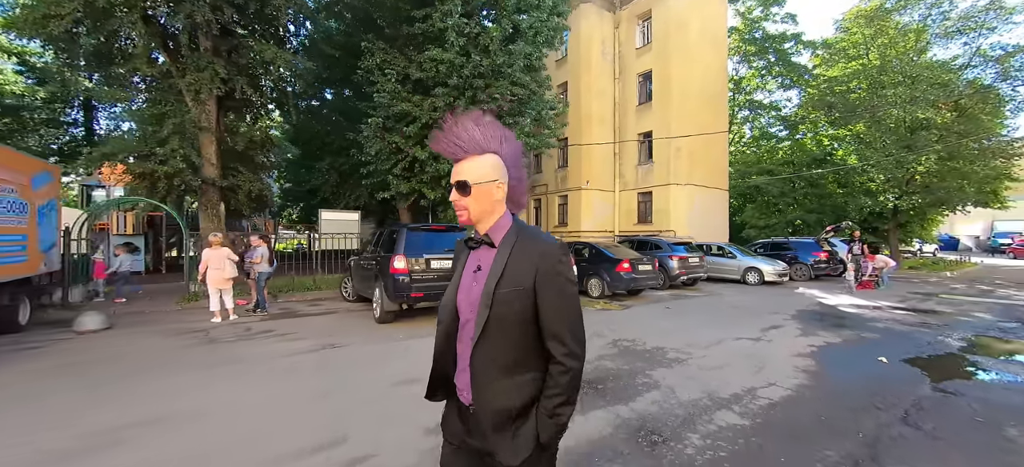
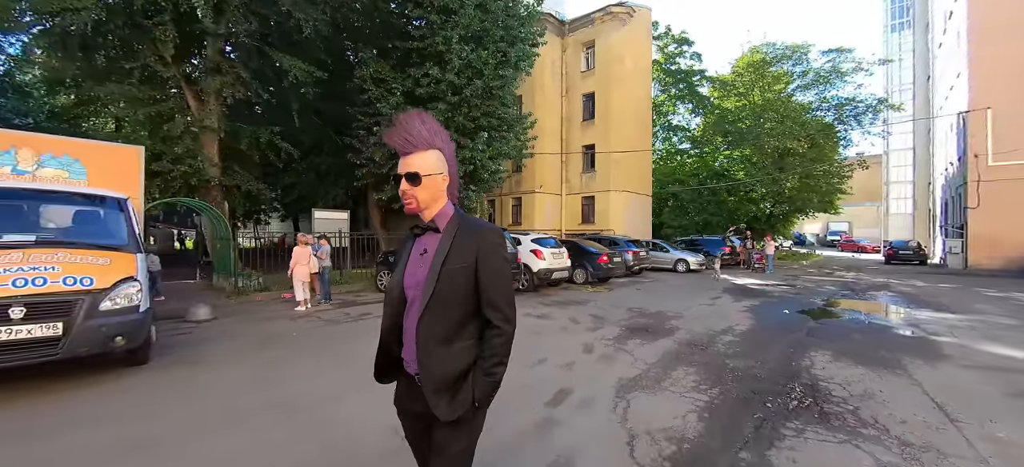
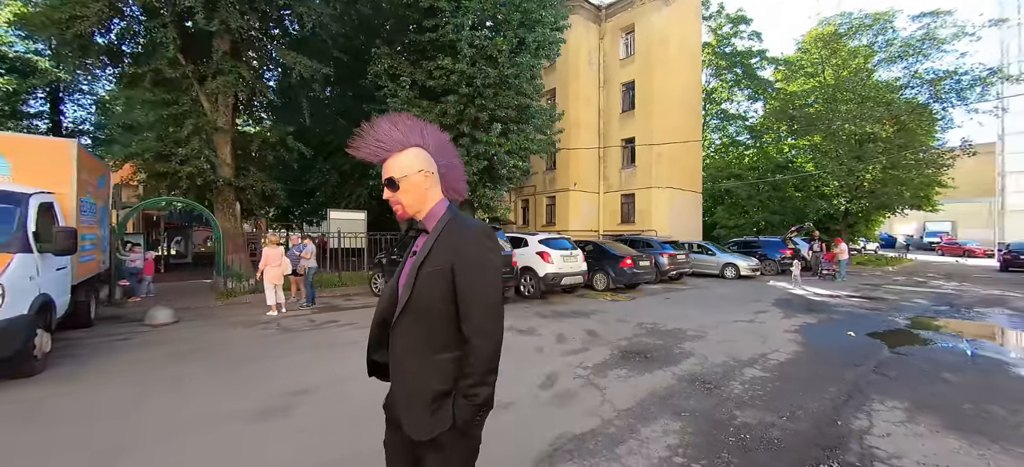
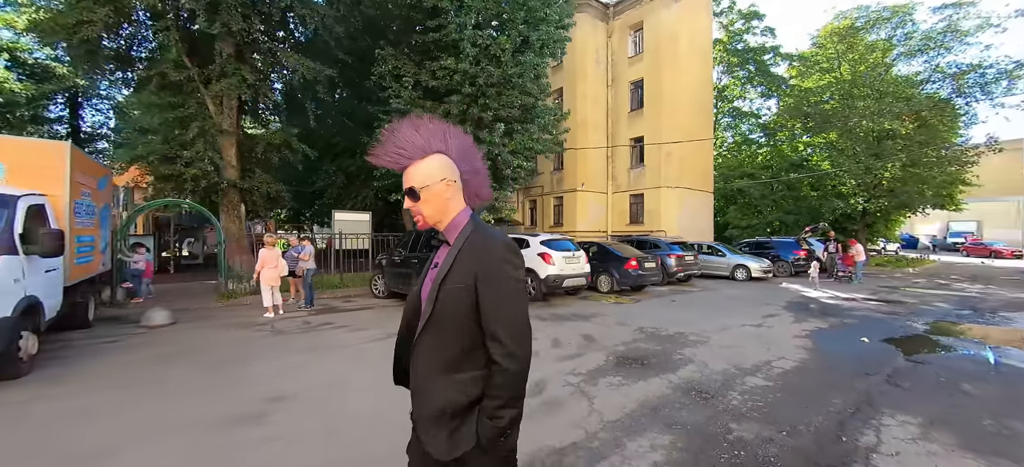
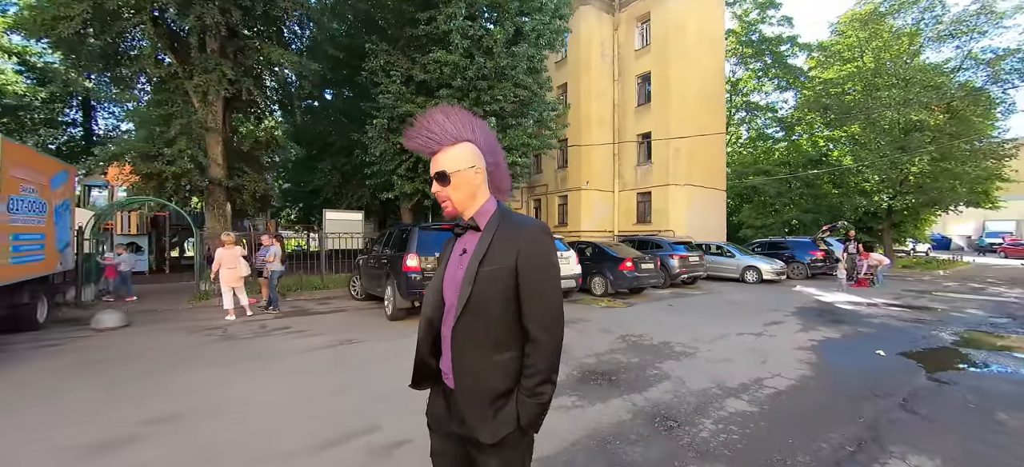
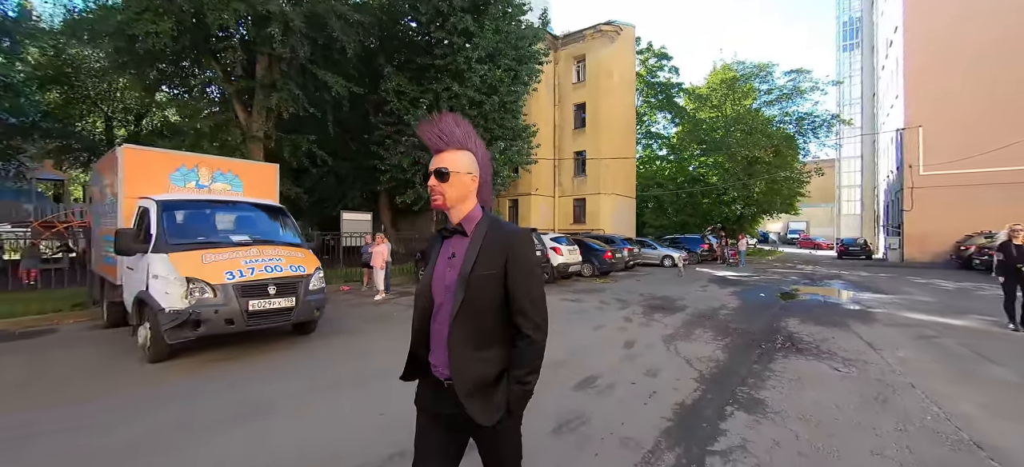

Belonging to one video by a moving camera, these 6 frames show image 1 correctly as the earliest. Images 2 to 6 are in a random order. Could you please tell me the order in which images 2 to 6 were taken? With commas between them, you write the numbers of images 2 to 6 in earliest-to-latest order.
5, 4, 3, 2, 6
